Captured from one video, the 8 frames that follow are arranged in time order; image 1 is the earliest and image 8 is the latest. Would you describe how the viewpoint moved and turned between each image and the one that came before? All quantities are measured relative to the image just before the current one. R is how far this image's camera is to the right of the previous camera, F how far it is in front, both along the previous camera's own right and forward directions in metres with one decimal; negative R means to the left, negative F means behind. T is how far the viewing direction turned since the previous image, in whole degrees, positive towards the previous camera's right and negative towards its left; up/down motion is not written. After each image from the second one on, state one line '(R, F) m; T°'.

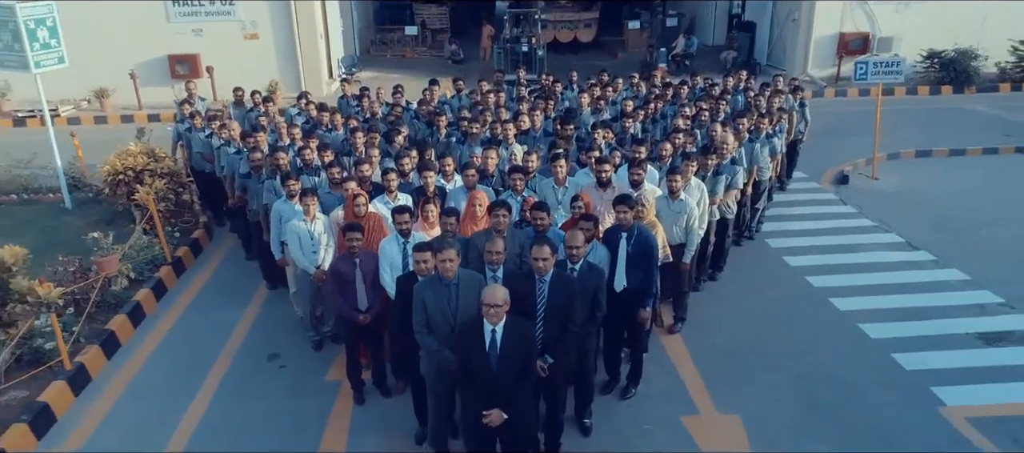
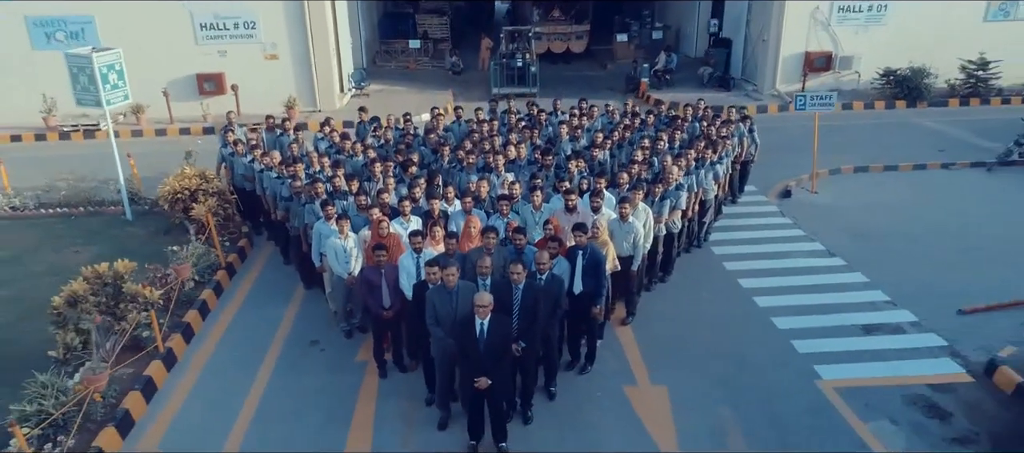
(+0.1, -1.5) m; 0°
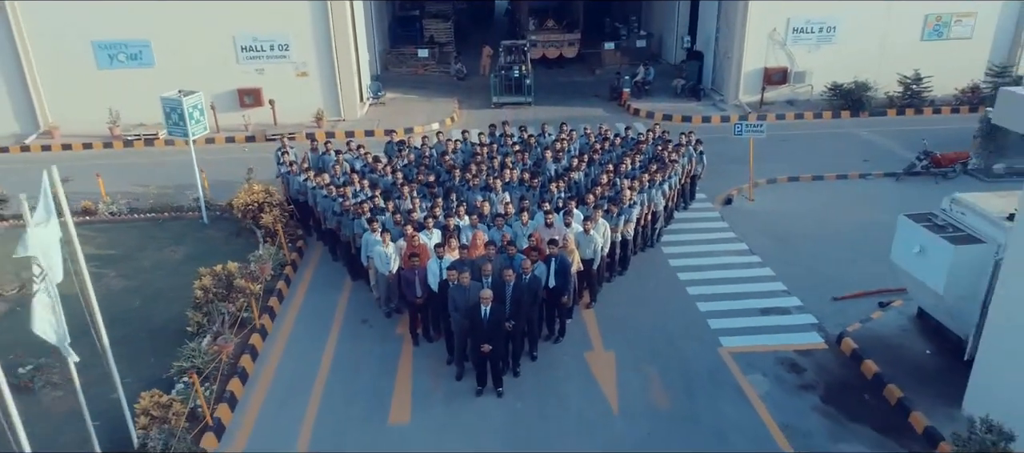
(+0.1, -2.5) m; 0°
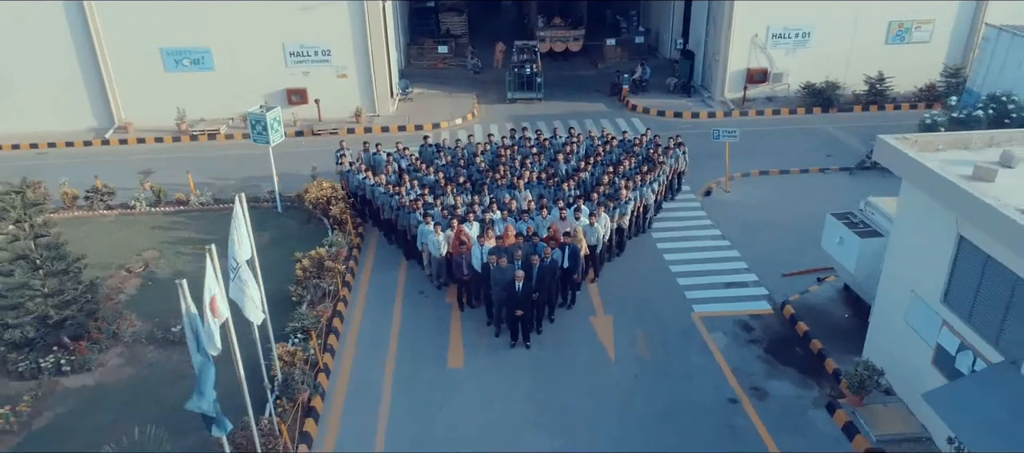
(-0.3, -2.6) m; 0°
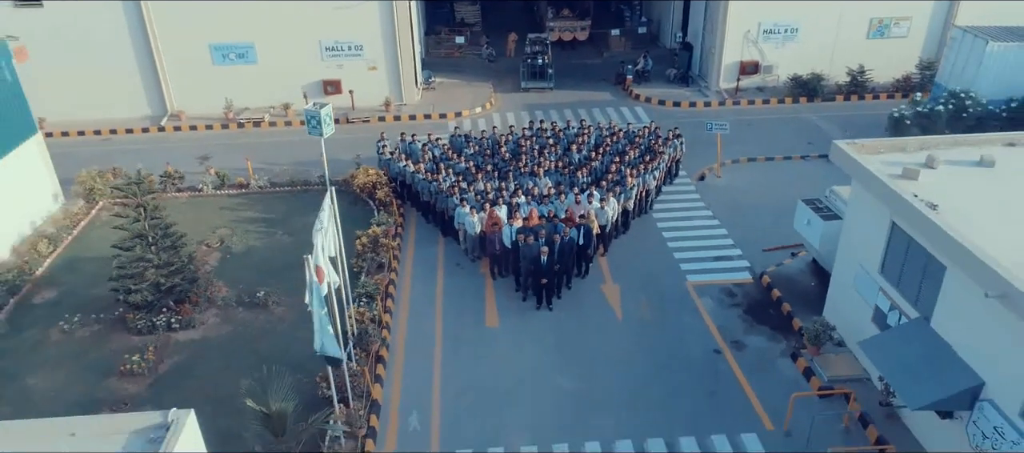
(-0.4, -2.2) m; 0°
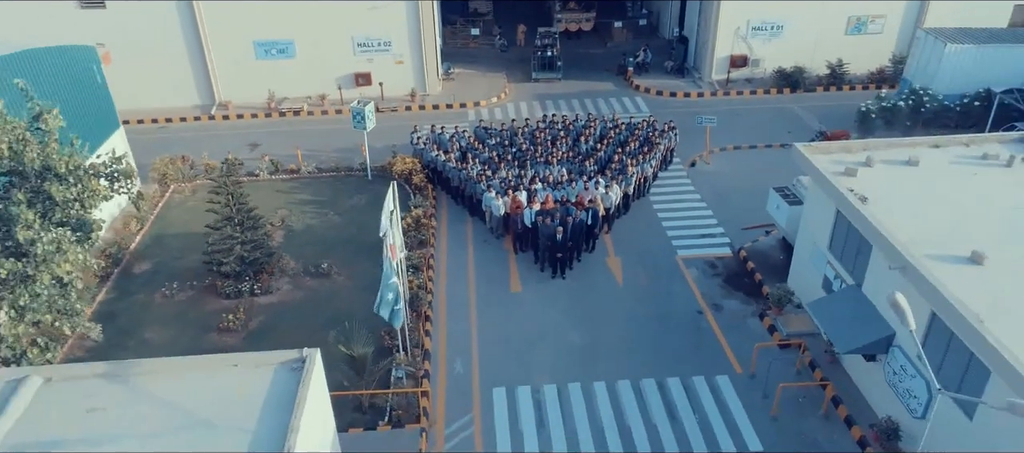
(-0.4, -2.6) m; 0°
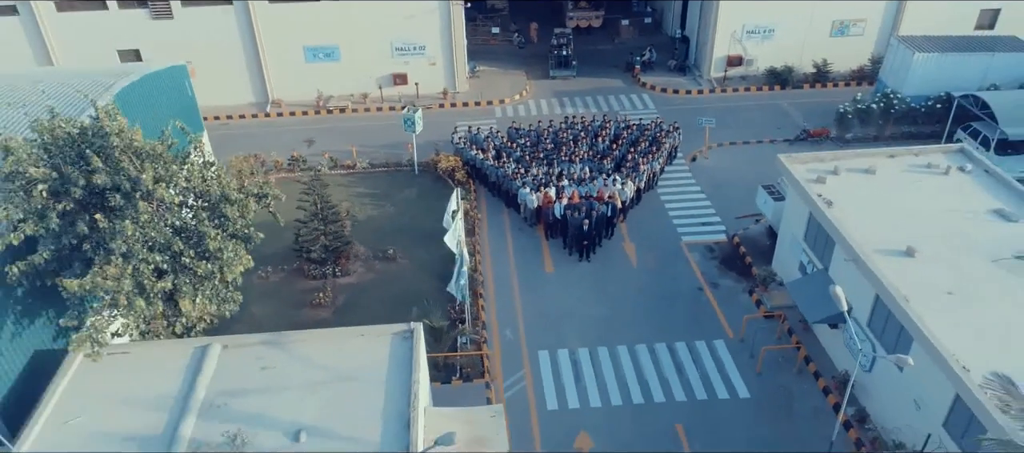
(-1.0, -3.2) m; 0°
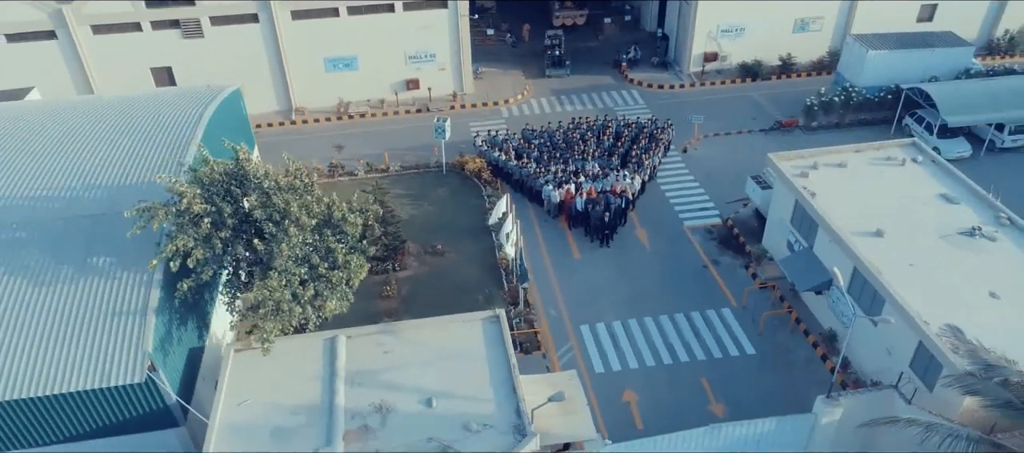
(-2.3, -3.0) m; +4°
